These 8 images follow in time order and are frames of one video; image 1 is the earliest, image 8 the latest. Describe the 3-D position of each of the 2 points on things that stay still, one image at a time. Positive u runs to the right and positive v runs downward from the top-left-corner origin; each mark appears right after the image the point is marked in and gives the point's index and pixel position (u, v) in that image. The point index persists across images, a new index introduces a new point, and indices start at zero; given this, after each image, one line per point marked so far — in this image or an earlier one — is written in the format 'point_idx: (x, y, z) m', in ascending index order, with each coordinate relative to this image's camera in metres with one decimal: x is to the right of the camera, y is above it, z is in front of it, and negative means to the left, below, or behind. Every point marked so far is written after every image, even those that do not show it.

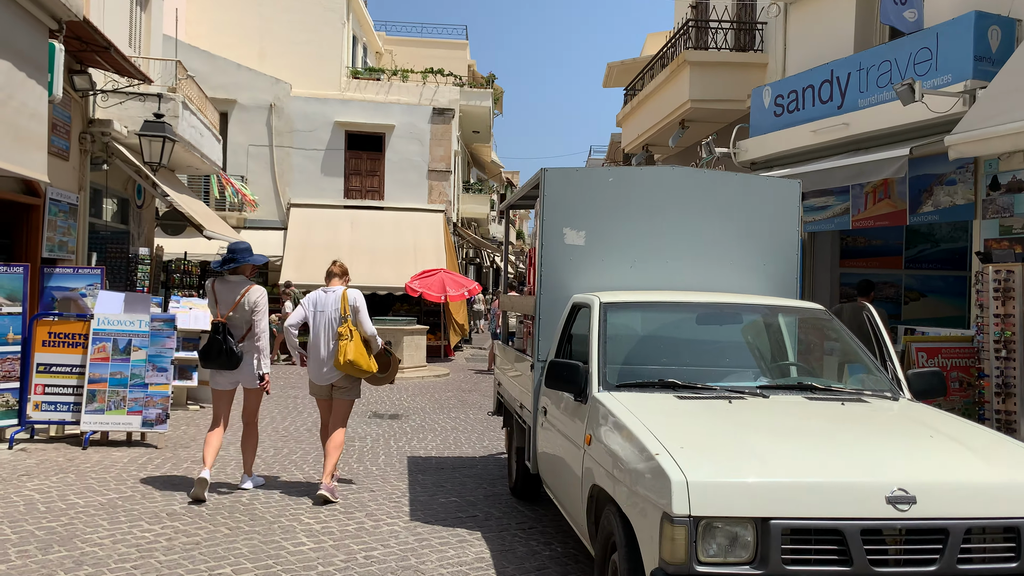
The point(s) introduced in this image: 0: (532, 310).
0: (+0.1, -0.1, +5.0) m
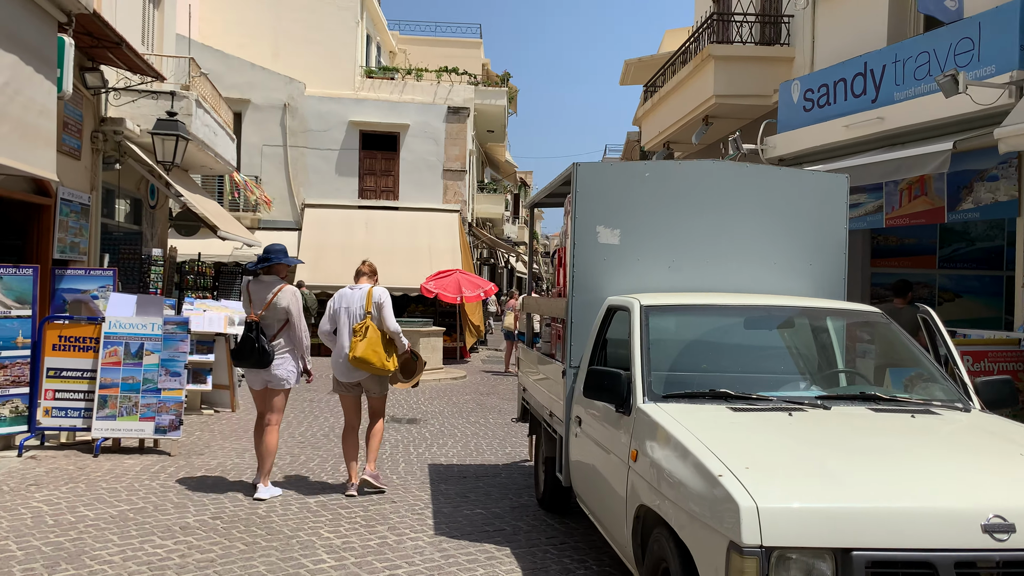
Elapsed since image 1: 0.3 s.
0: (+0.3, -0.2, +4.7) m
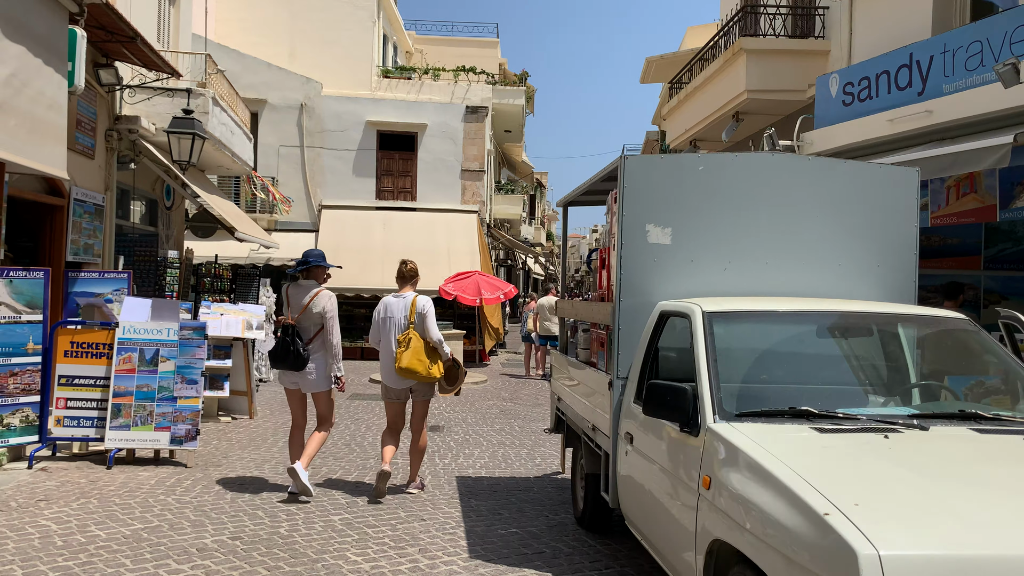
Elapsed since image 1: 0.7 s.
0: (+0.5, -0.2, +4.4) m
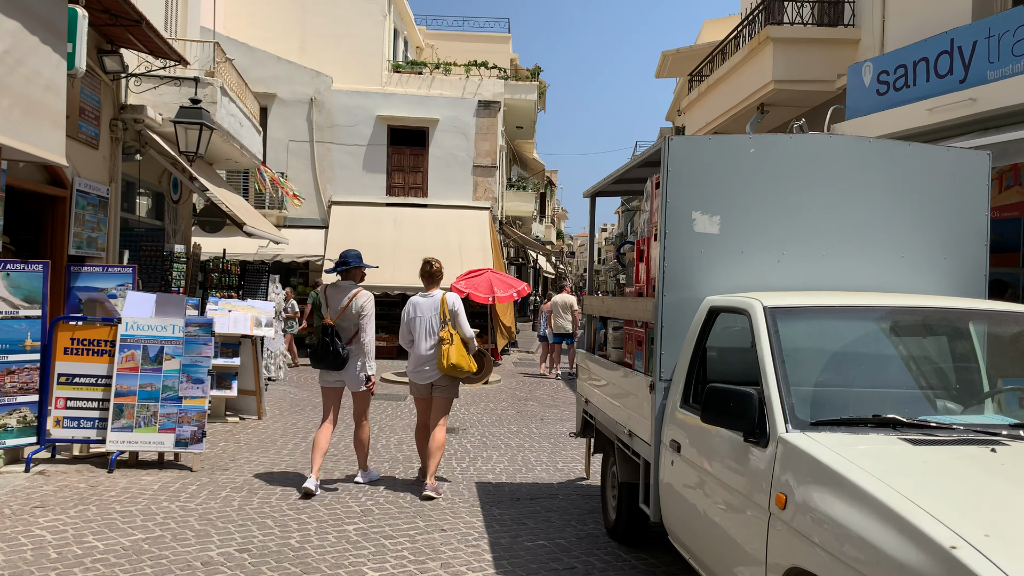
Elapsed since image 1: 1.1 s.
0: (+0.7, -0.1, +4.0) m
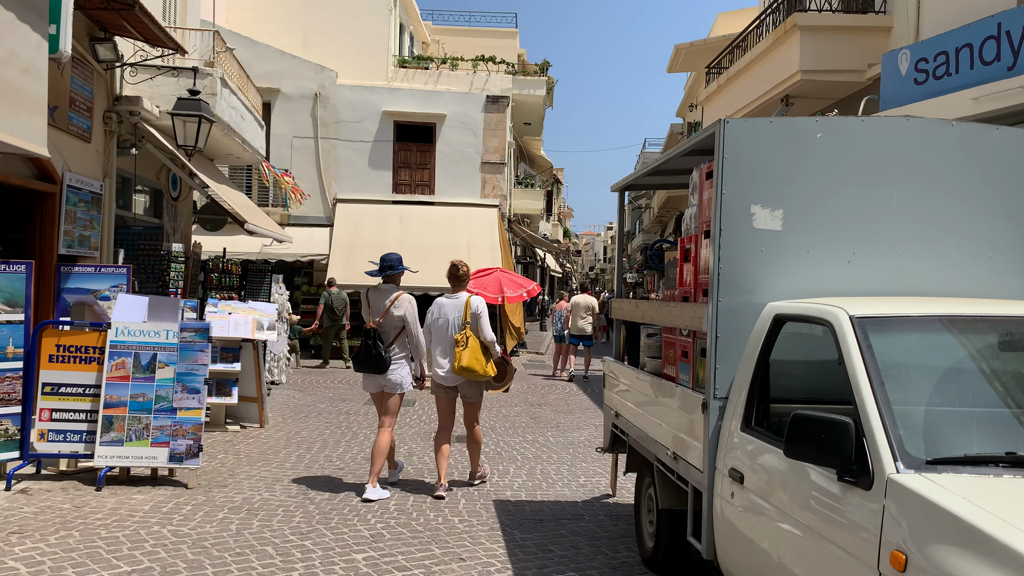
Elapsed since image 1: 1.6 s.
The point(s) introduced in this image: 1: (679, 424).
0: (+0.8, -0.2, +3.6) m
1: (+0.8, -0.6, +3.6) m
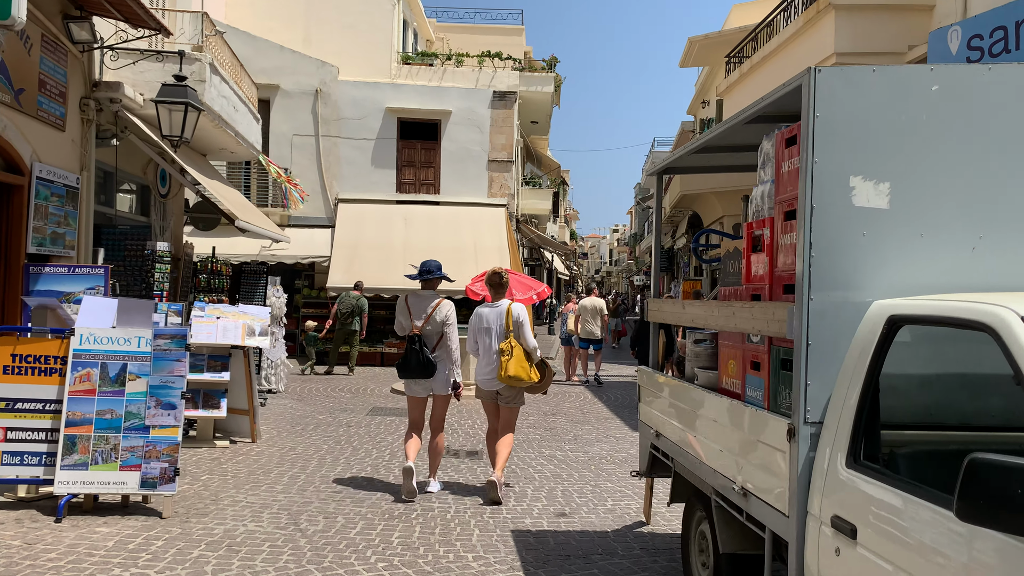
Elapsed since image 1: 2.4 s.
0: (+0.9, -0.1, +2.9) m
1: (+0.9, -0.6, +2.9) m
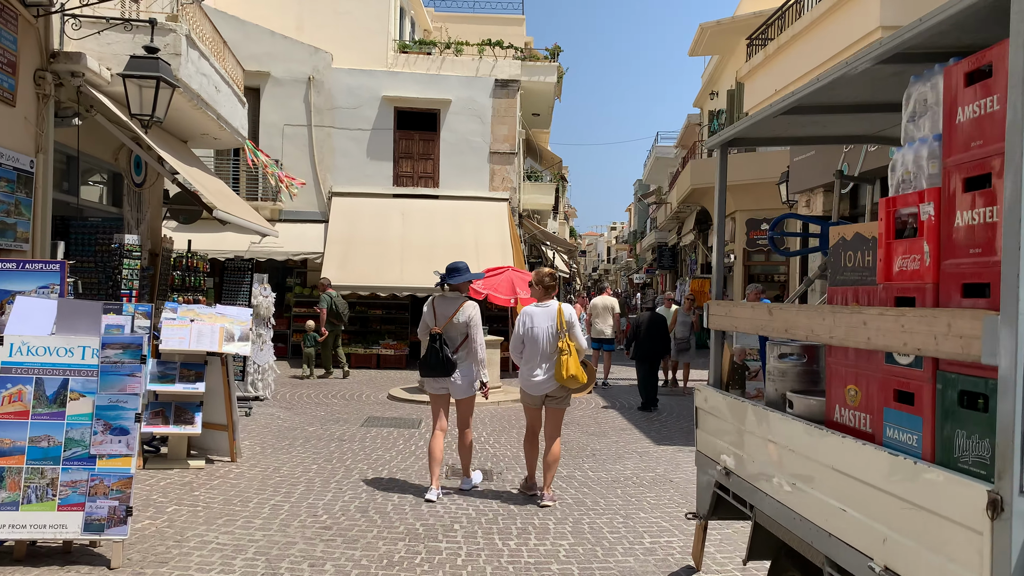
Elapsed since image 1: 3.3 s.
0: (+1.1, -0.1, +2.0) m
1: (+1.0, -0.6, +2.1) m
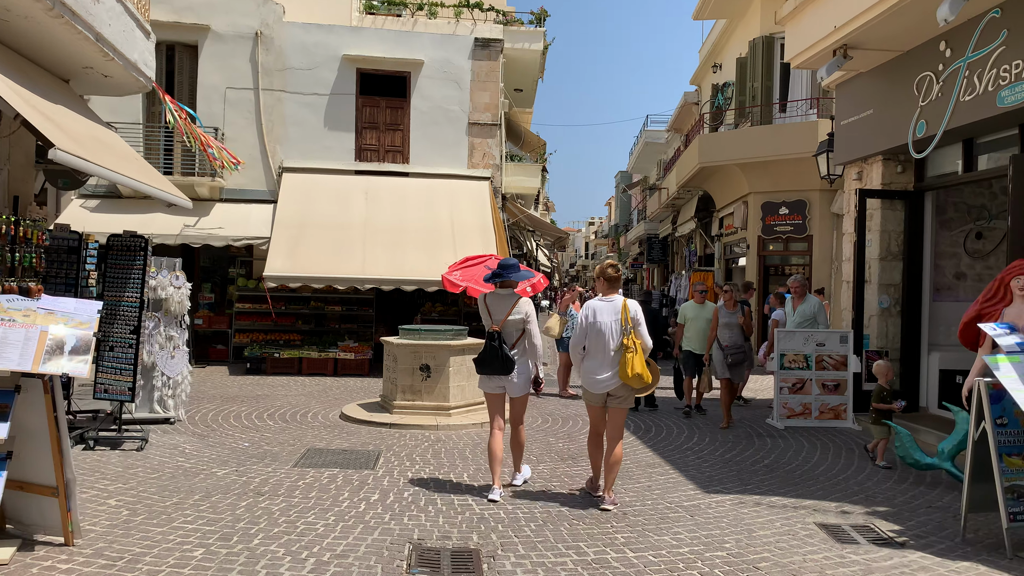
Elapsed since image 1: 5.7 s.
0: (+1.2, -0.1, -0.3) m
1: (+1.2, -0.5, -0.3) m
